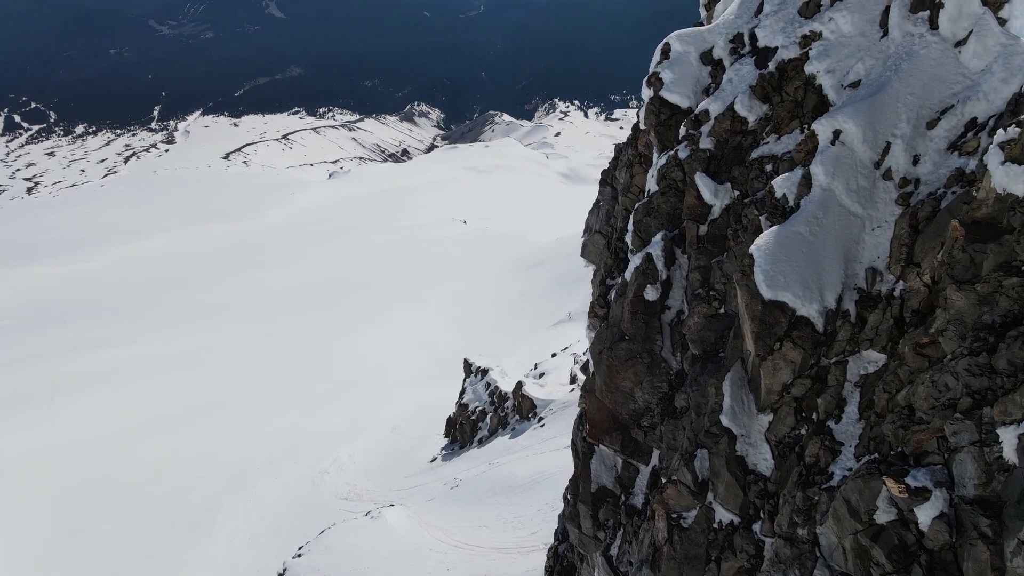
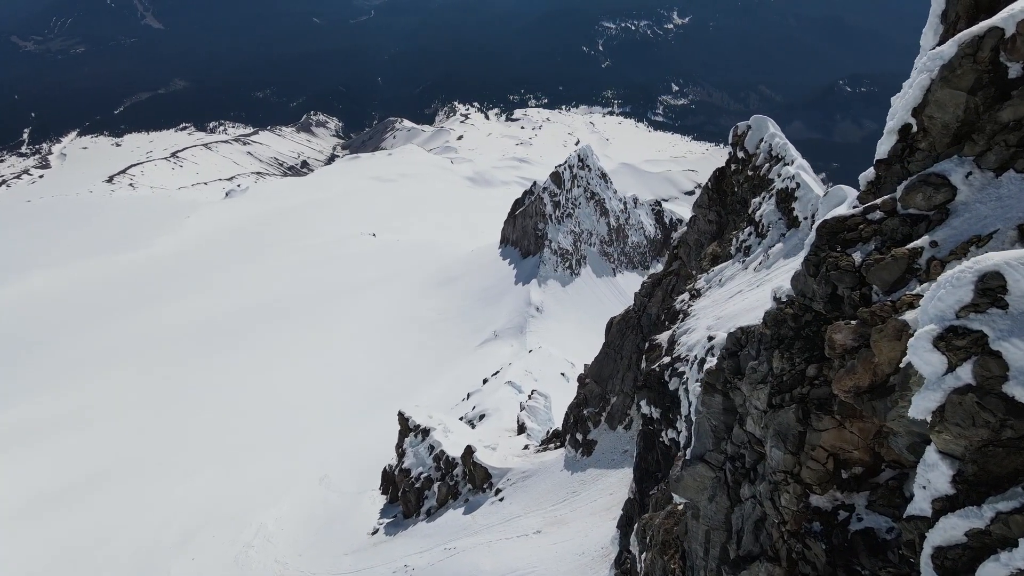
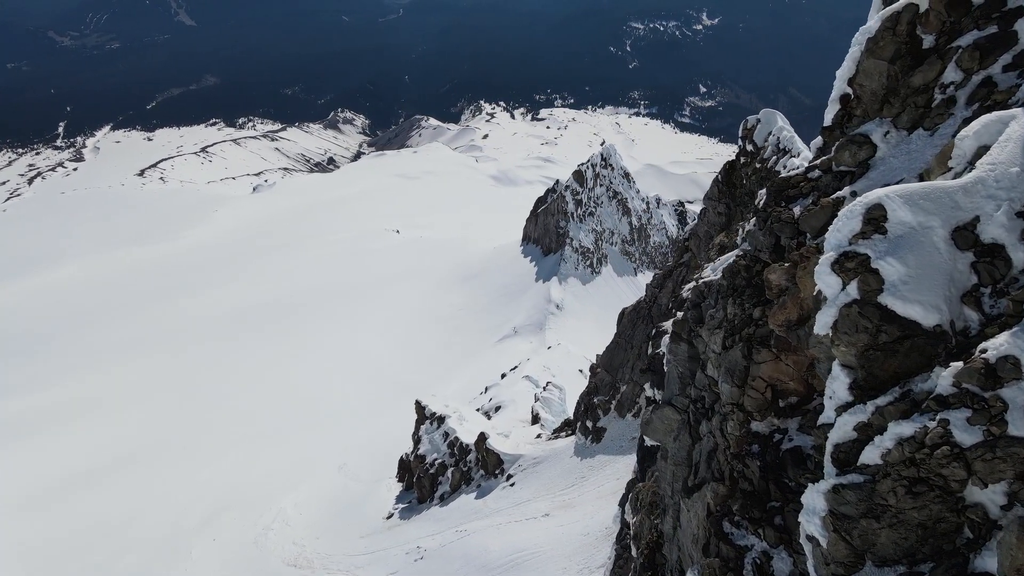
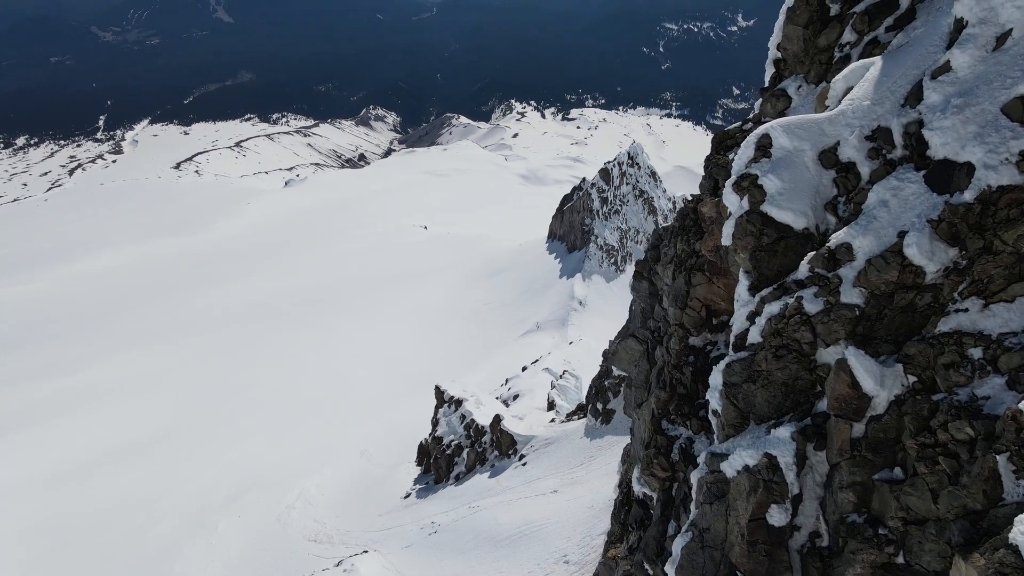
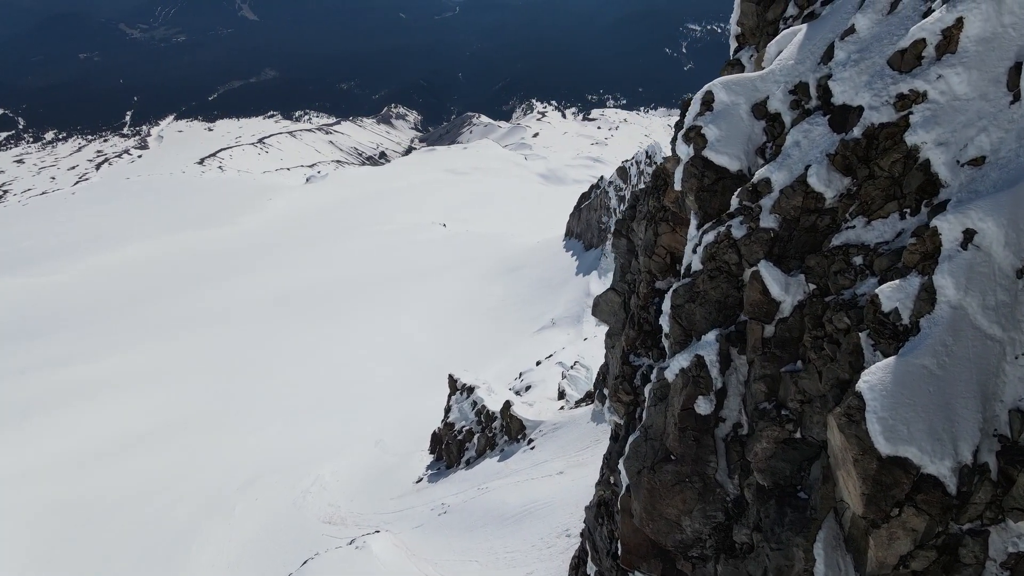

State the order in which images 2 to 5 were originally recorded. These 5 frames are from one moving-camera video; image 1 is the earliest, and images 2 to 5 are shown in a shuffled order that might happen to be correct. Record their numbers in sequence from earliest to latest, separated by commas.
5, 4, 3, 2
